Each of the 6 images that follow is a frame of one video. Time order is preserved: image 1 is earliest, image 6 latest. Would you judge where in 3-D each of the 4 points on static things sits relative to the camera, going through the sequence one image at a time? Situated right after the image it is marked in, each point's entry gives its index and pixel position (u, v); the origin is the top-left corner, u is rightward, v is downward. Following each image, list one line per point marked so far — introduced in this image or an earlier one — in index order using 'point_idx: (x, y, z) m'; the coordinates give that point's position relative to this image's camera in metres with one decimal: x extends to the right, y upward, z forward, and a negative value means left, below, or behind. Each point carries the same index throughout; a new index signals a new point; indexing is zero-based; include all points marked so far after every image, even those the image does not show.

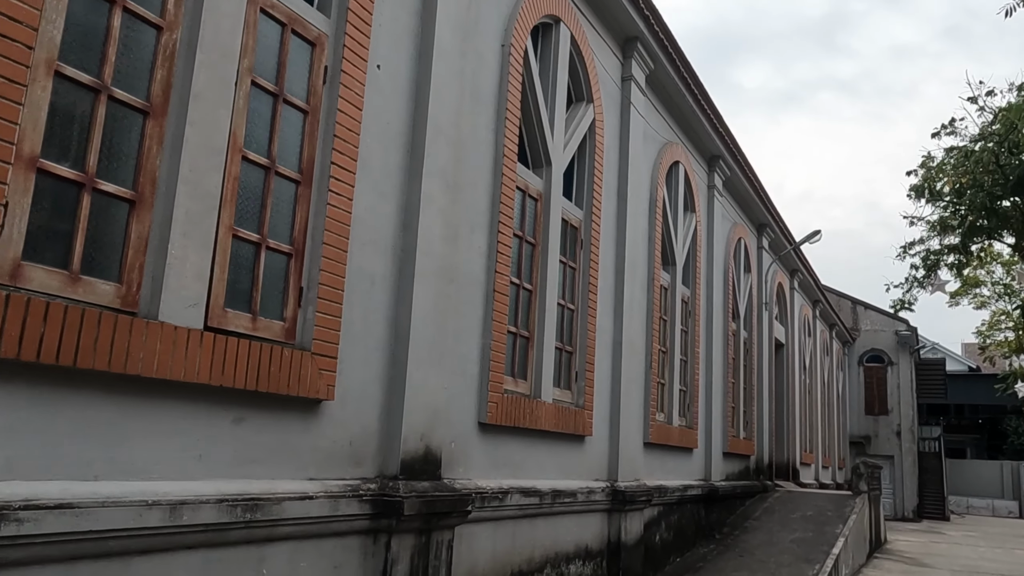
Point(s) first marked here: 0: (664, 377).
0: (+1.2, -0.7, +10.1) m
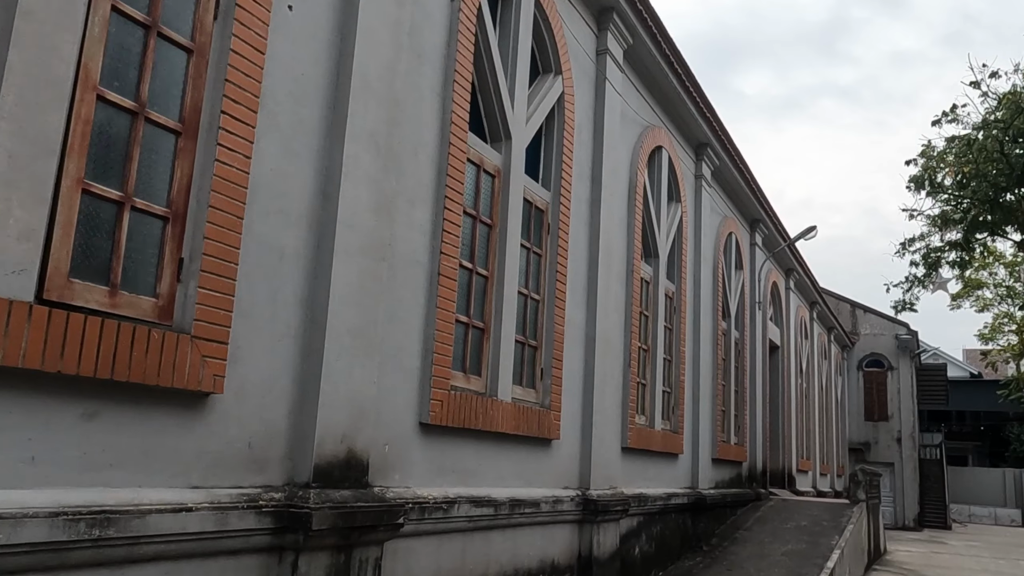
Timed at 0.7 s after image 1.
0: (+1.0, -0.7, +9.4) m
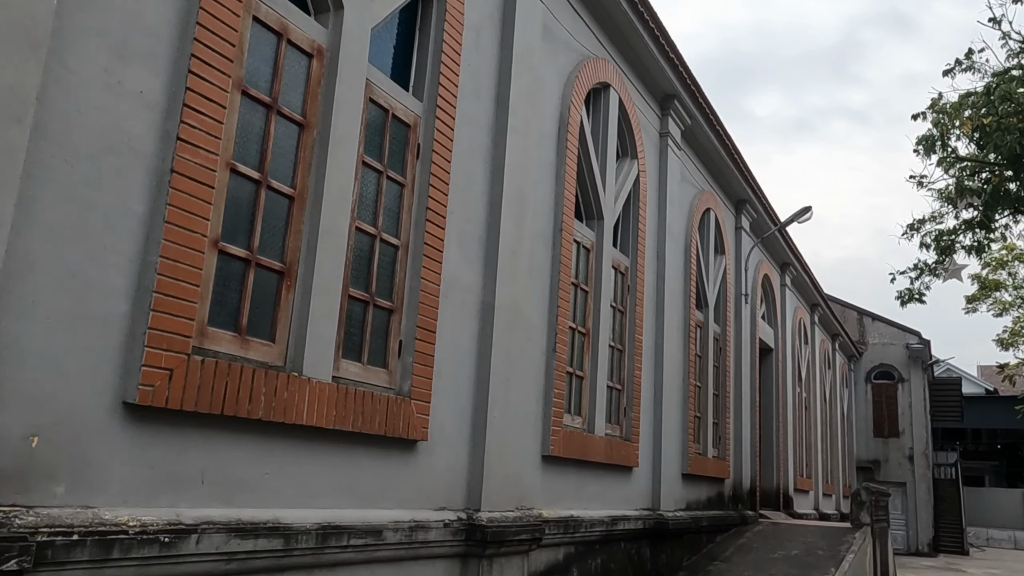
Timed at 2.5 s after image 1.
0: (+0.4, -0.5, +7.4) m
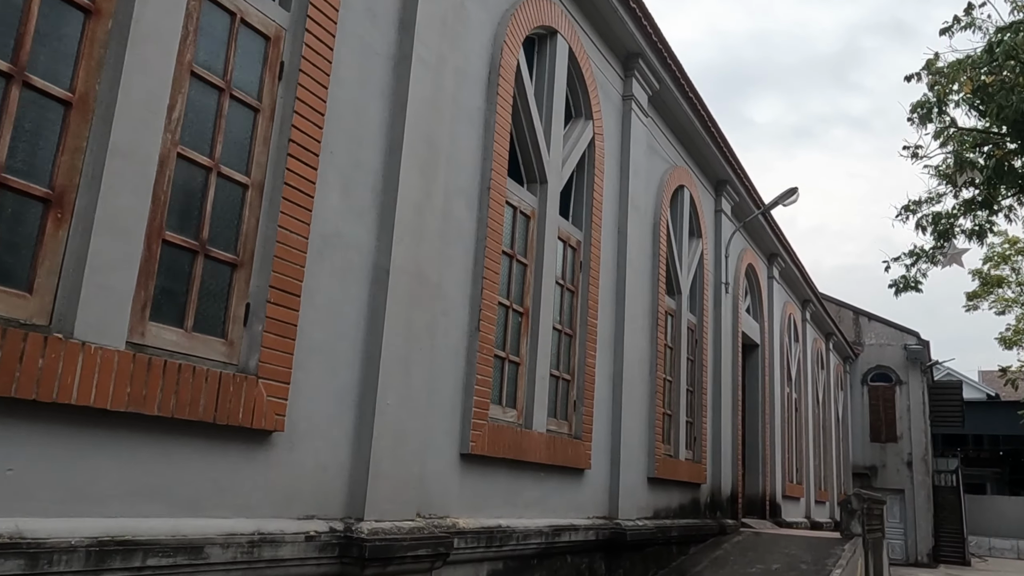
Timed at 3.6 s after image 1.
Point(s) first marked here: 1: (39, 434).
0: (0.0, -0.3, +6.3) m
1: (-1.1, -0.3, +2.9) m
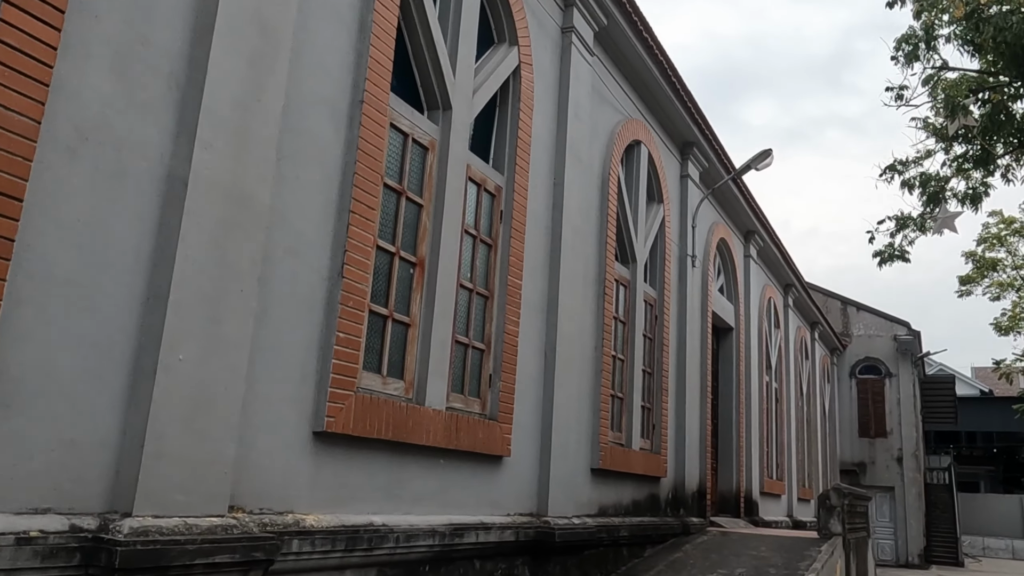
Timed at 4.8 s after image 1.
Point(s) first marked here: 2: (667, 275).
0: (-0.4, -0.1, +5.2) m
1: (-1.5, -0.1, +1.7) m
2: (+1.2, +0.1, +9.8) m
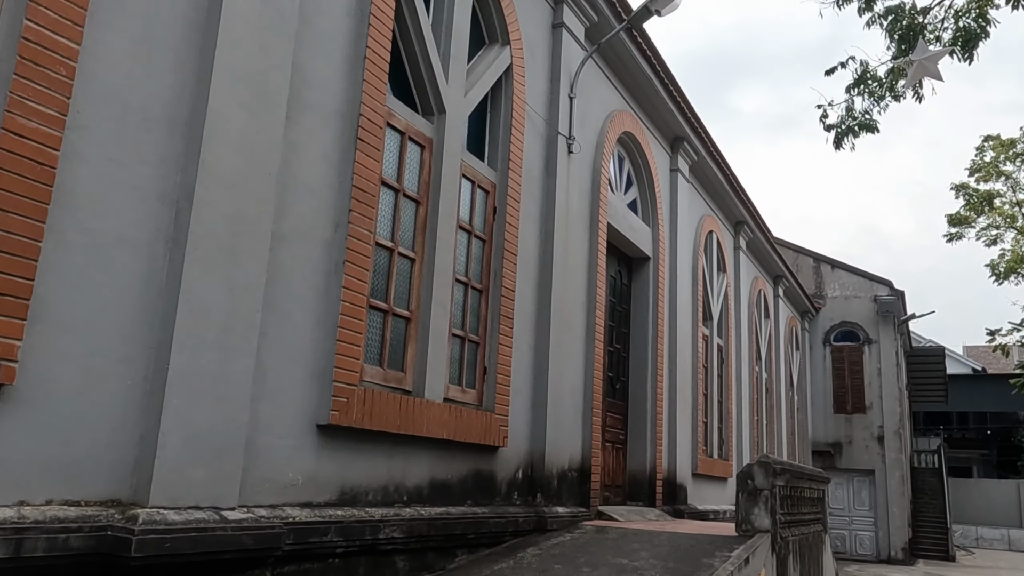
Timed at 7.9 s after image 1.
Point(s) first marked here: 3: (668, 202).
0: (-1.6, +0.5, +2.0) m
1: (-2.7, +0.4, -1.4) m
2: (0.0, +0.7, +6.7) m
3: (+1.3, +0.7, +10.7) m
